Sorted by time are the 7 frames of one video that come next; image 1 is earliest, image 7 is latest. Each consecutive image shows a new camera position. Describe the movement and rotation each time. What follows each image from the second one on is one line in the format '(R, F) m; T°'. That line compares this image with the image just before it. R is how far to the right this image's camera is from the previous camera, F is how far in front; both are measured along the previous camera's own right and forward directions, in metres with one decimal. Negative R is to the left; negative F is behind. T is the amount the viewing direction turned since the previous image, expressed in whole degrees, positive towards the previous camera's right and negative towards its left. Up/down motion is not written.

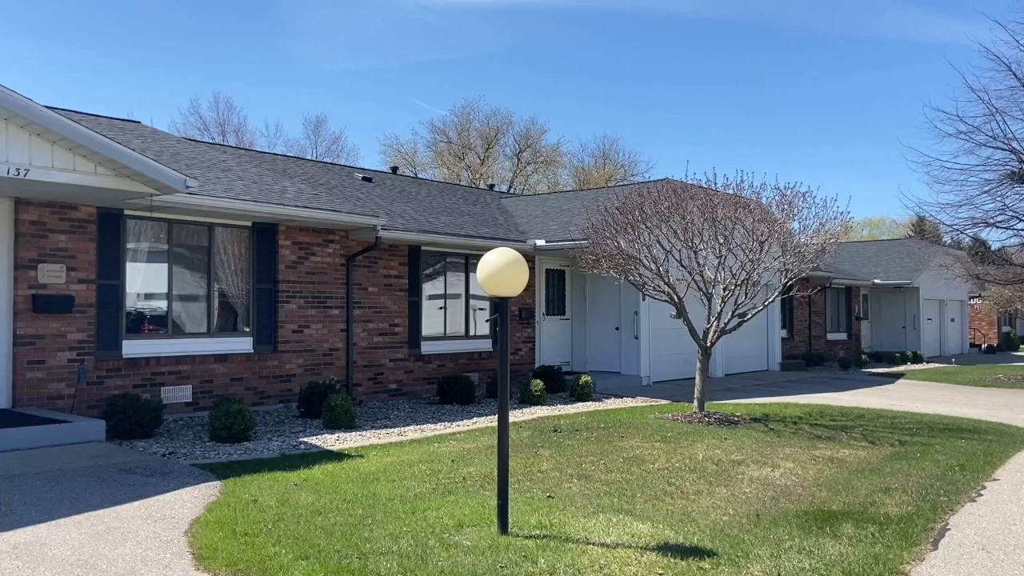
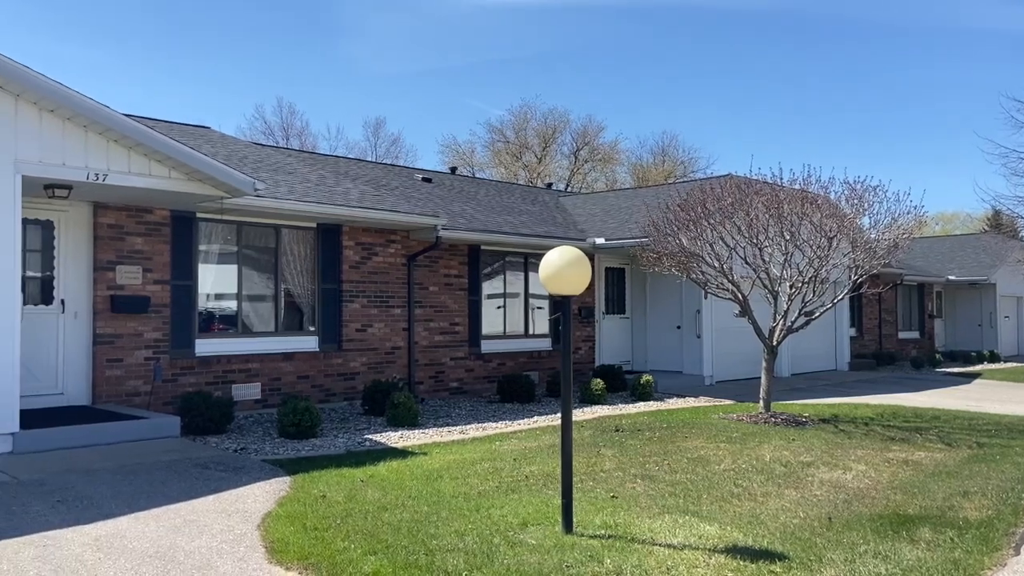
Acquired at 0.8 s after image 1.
(0.0, 0.0) m; -4°
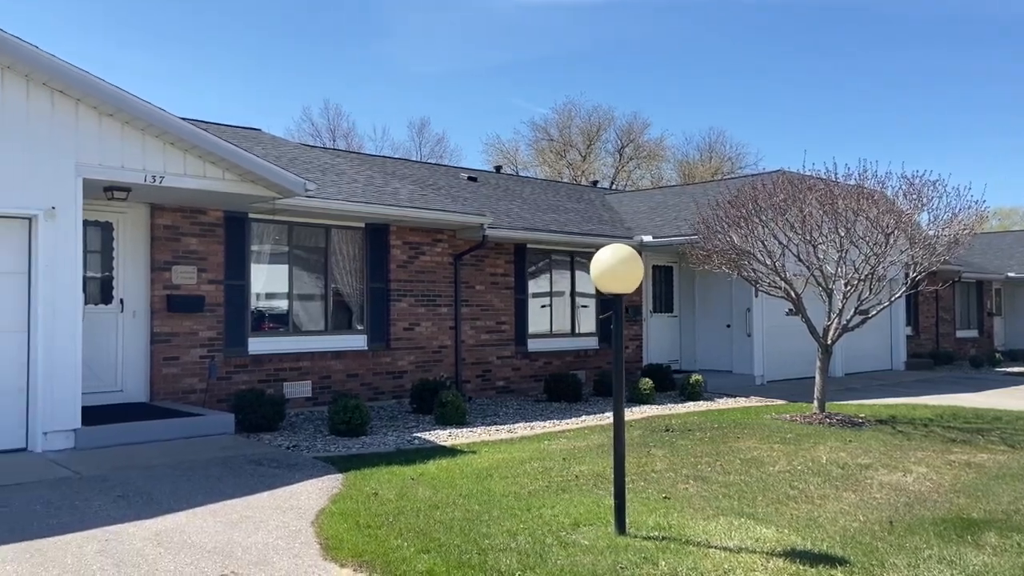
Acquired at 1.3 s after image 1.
(-0.1, 0.0) m; -3°
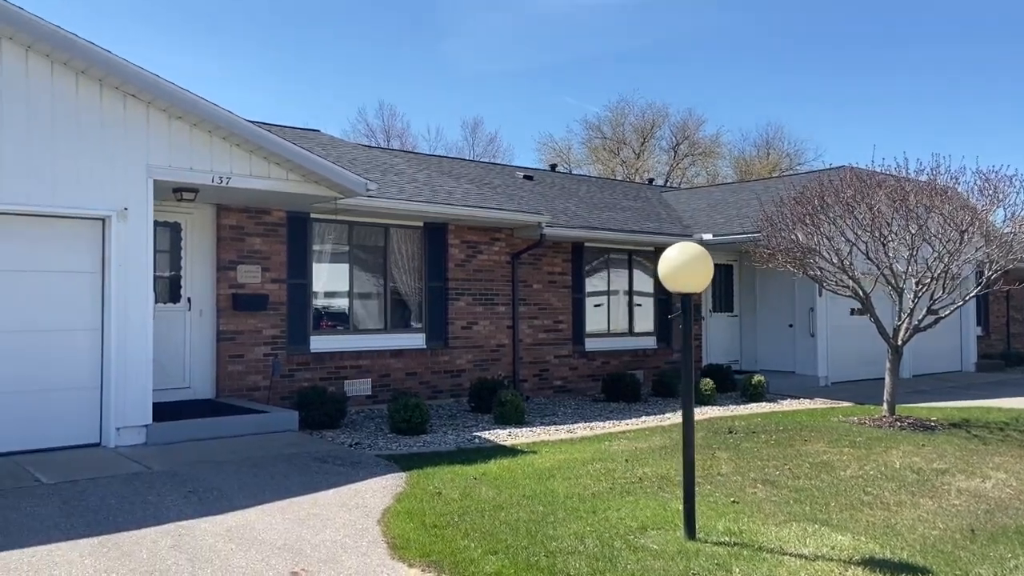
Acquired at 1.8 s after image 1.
(-0.1, +0.1) m; -4°
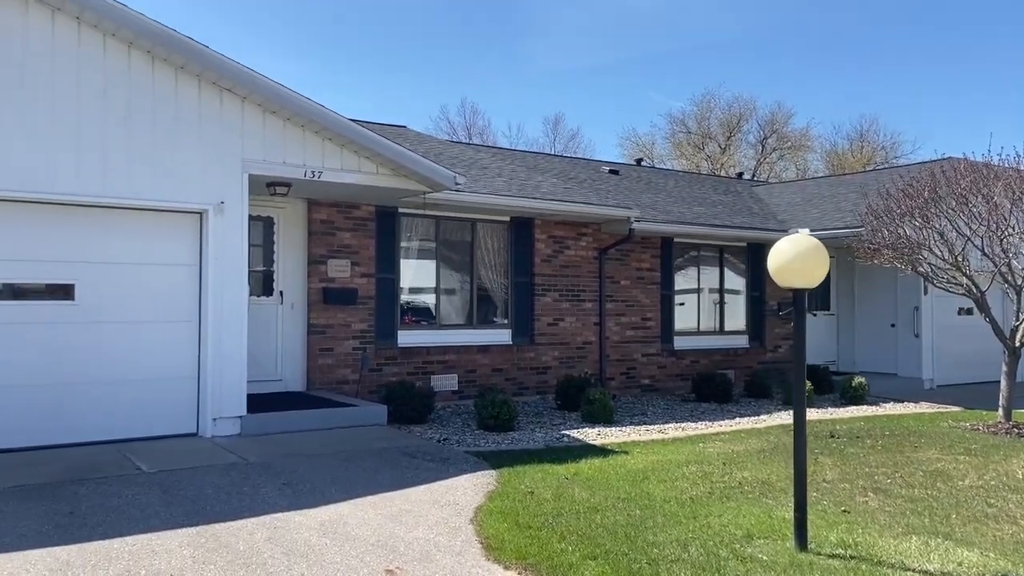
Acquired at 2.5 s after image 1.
(-0.1, +0.2) m; -6°
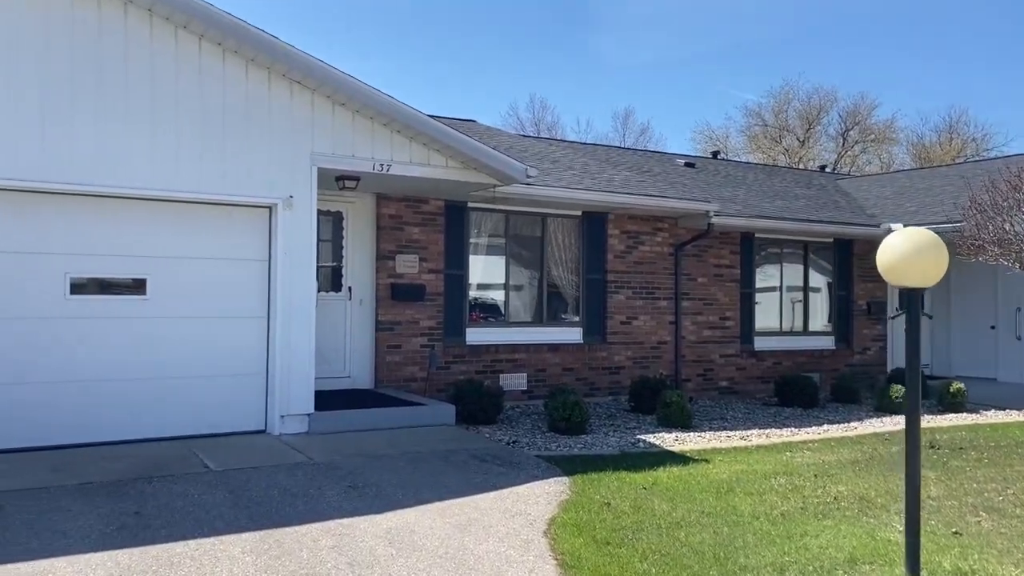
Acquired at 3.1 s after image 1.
(-0.1, +0.4) m; -5°
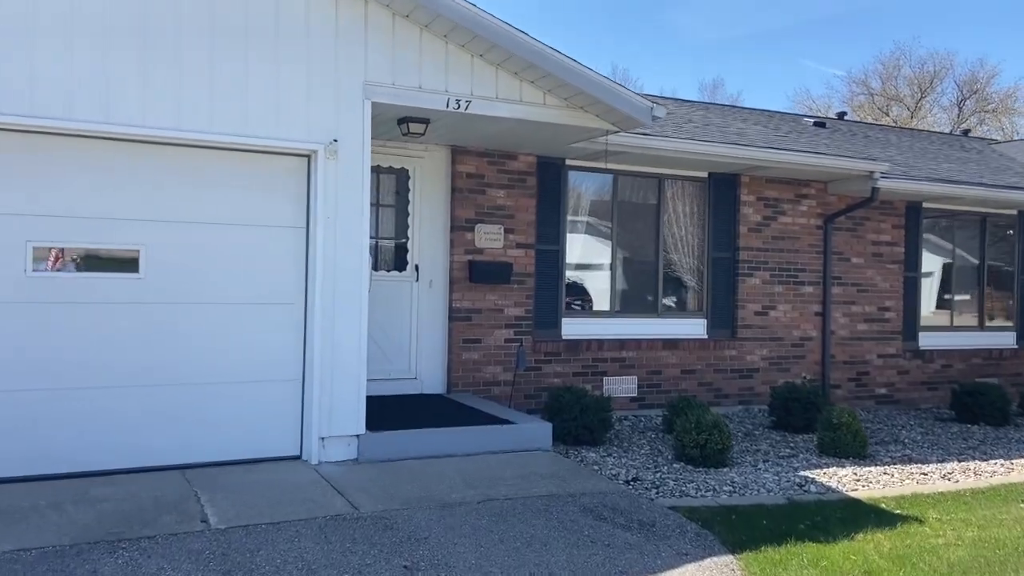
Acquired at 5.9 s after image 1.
(-0.4, +2.4) m; -5°
